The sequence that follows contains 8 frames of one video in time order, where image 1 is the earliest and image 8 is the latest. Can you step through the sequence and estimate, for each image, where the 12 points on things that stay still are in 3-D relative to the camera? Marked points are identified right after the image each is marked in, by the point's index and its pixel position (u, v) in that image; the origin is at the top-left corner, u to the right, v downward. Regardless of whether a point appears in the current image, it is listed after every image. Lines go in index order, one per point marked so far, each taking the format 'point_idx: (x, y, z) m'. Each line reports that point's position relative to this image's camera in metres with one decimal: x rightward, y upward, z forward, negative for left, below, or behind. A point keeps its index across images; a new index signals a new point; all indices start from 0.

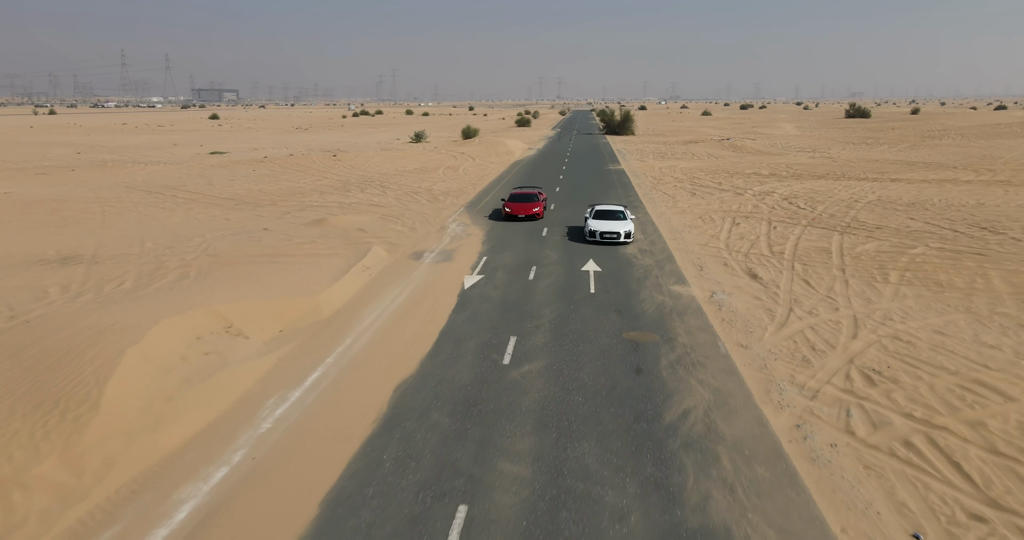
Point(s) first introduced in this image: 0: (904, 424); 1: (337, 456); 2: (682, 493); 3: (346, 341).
0: (+4.6, -1.9, +8.6) m
1: (-1.9, -2.1, +7.4) m
2: (+1.6, -2.2, +6.9) m
3: (-2.7, -1.1, +11.7) m
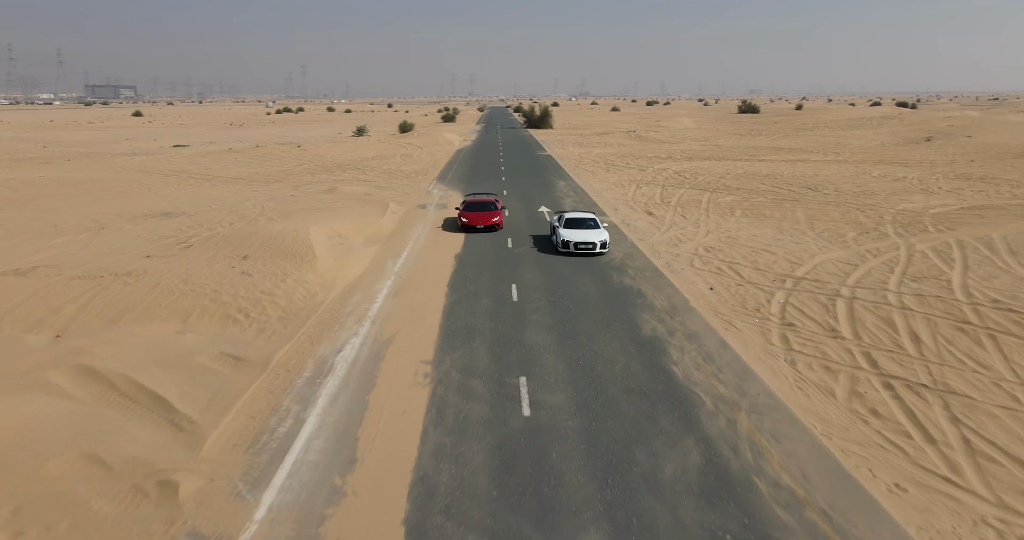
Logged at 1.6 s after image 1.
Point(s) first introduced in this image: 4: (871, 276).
0: (+4.9, +0.1, +17.5) m
1: (-1.5, -0.3, +15.5) m
2: (+2.1, -0.2, +15.4) m
3: (-2.8, +0.8, +19.7) m
4: (+7.6, -0.2, +15.5) m
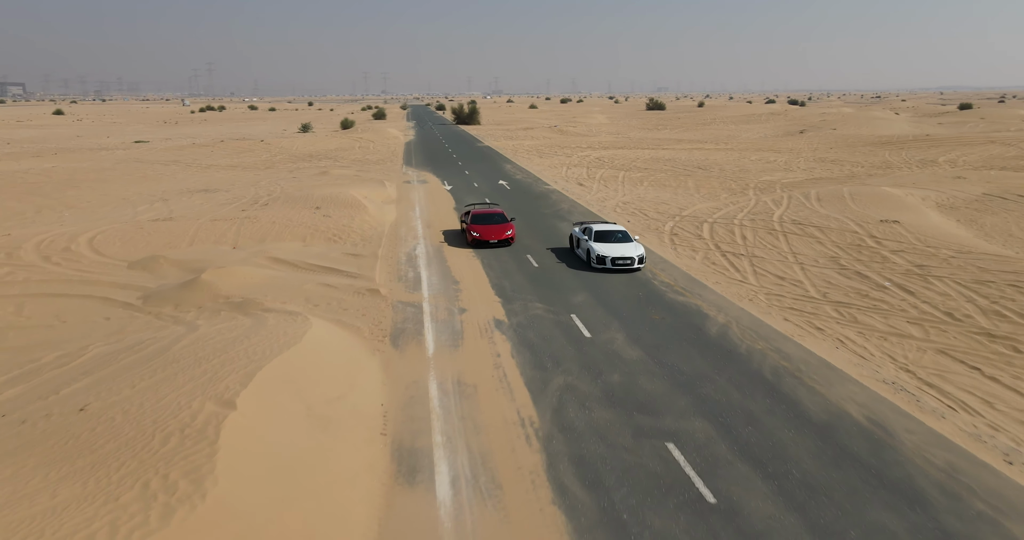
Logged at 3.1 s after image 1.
0: (+4.3, +2.1, +26.1) m
1: (-1.8, +1.5, +23.4) m
2: (+1.8, +1.6, +23.7) m
3: (-3.6, +2.5, +27.5) m
4: (+7.2, +1.8, +24.5) m
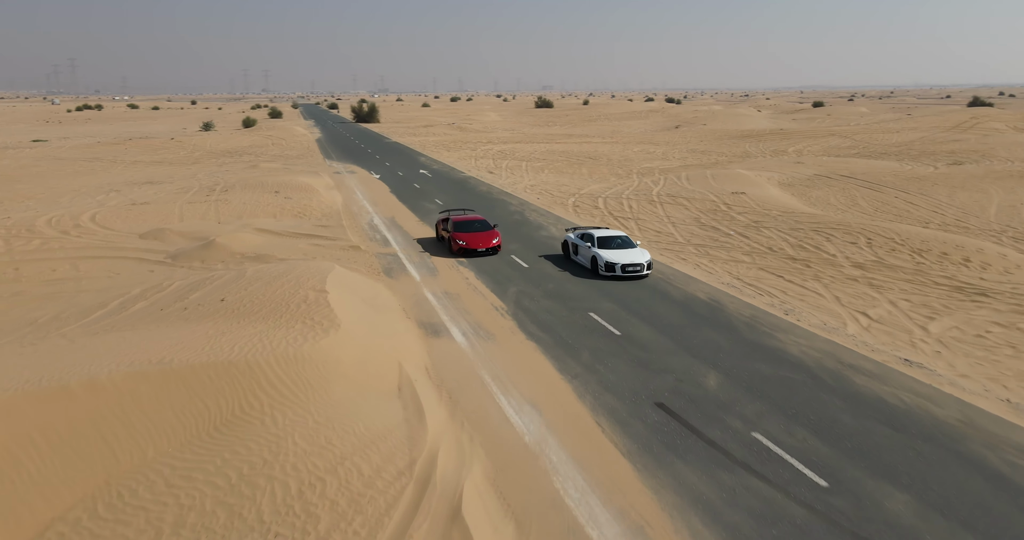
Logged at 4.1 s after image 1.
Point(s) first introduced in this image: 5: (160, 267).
0: (+1.2, +3.3, +31.5) m
1: (-4.4, +2.6, +28.0) m
2: (-0.9, +2.8, +28.8) m
3: (-6.8, +3.5, +31.7) m
4: (+4.4, +3.1, +30.3) m
5: (-8.4, +0.1, +17.8) m
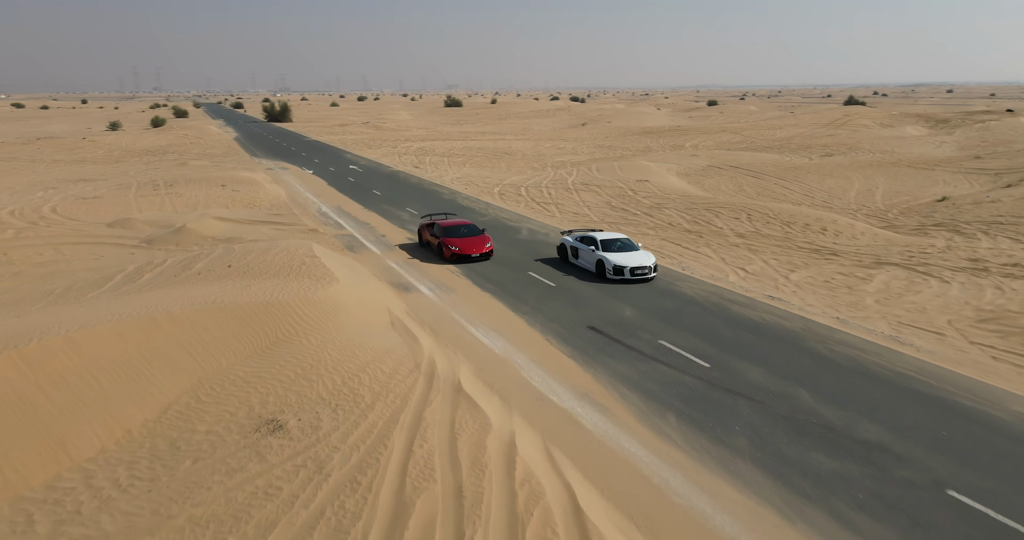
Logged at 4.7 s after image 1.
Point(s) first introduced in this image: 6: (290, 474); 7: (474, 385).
0: (-2.0, +4.0, +34.5) m
1: (-7.2, +3.2, +30.3) m
2: (-3.8, +3.5, +31.6) m
3: (-10.1, +4.0, +33.8) m
4: (+1.2, +3.9, +33.7) m
5: (-9.9, +0.5, +19.8) m
6: (-2.3, -2.1, +7.8) m
7: (-0.5, -1.6, +10.4) m
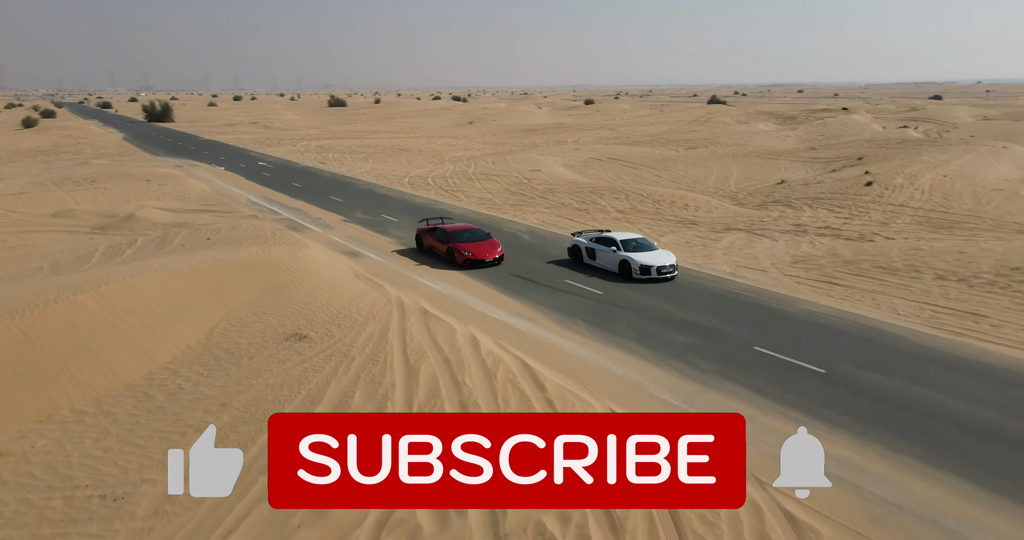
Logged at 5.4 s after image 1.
0: (-6.8, +4.8, +37.6) m
1: (-11.3, +3.7, +32.7) m
2: (-8.1, +4.1, +34.4) m
3: (-14.6, +4.5, +35.7) m
4: (-3.5, +4.8, +37.3) m
5: (-12.2, +1.0, +21.9) m
6: (-2.8, -1.3, +11.2) m
7: (-1.4, -0.8, +14.1) m
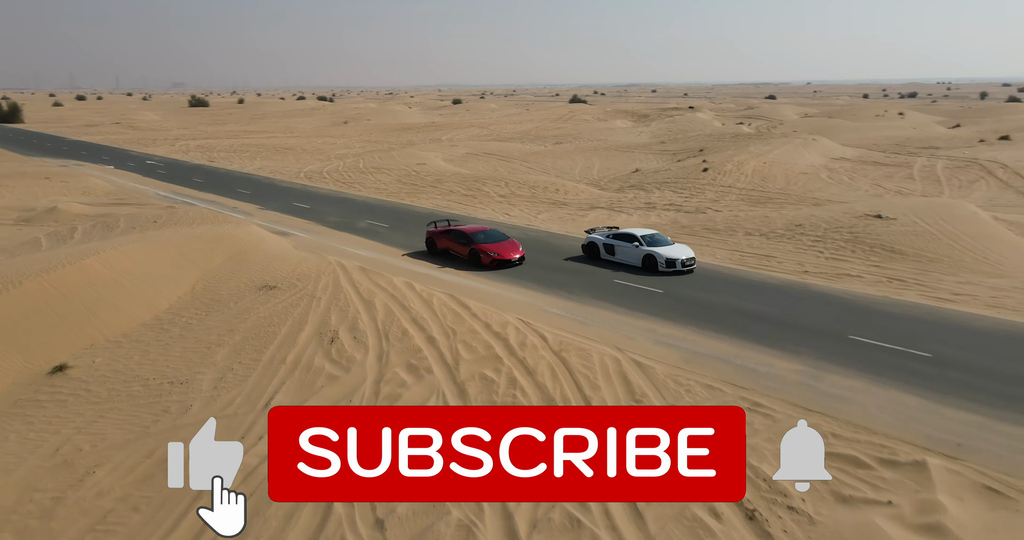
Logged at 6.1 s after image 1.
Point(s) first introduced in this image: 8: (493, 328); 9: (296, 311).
0: (-12.9, +5.3, +39.9) m
1: (-16.4, +4.1, +34.3) m
2: (-13.6, +4.6, +36.5) m
3: (-20.2, +4.7, +36.6) m
4: (-9.6, +5.4, +40.1) m
5: (-15.4, +1.4, +23.5) m
6: (-4.2, -0.6, +14.6) m
7: (-3.4, 0.0, +17.6) m
8: (-0.3, -1.0, +13.0) m
9: (-4.0, -0.8, +13.9) m
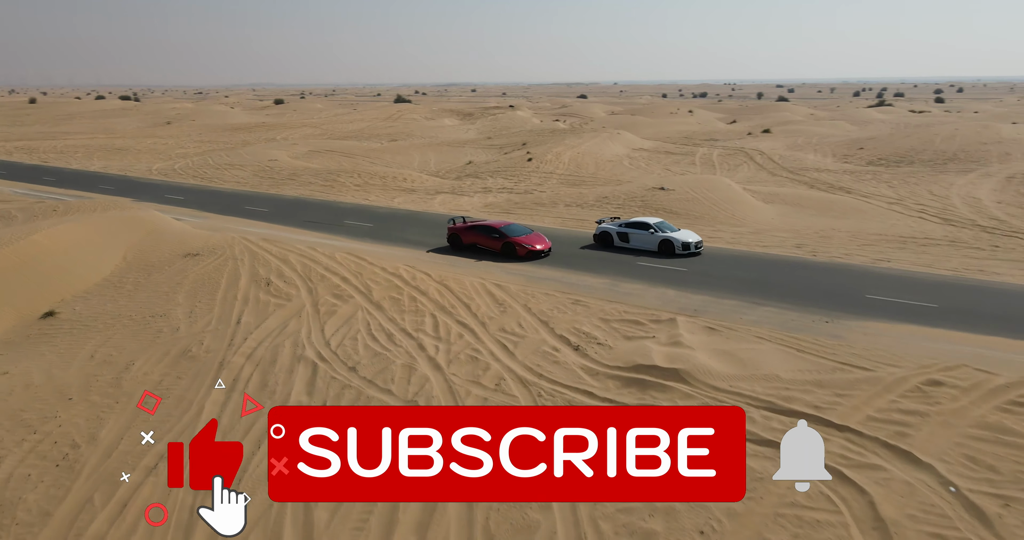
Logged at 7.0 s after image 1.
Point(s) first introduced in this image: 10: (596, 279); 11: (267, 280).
0: (-21.5, +5.5, +40.7) m
1: (-23.6, +4.1, +34.5) m
2: (-21.4, +4.8, +37.3) m
3: (-27.9, +4.5, +35.9) m
4: (-18.3, +5.8, +41.7) m
5: (-20.0, +1.5, +24.3) m
6: (-7.0, +0.2, +18.1) m
7: (-6.9, +0.9, +21.2) m
8: (-2.9, 0.0, +17.4) m
9: (-6.7, 0.0, +17.4) m
10: (+1.9, -0.2, +17.1) m
11: (-5.4, -0.2, +16.5) m
